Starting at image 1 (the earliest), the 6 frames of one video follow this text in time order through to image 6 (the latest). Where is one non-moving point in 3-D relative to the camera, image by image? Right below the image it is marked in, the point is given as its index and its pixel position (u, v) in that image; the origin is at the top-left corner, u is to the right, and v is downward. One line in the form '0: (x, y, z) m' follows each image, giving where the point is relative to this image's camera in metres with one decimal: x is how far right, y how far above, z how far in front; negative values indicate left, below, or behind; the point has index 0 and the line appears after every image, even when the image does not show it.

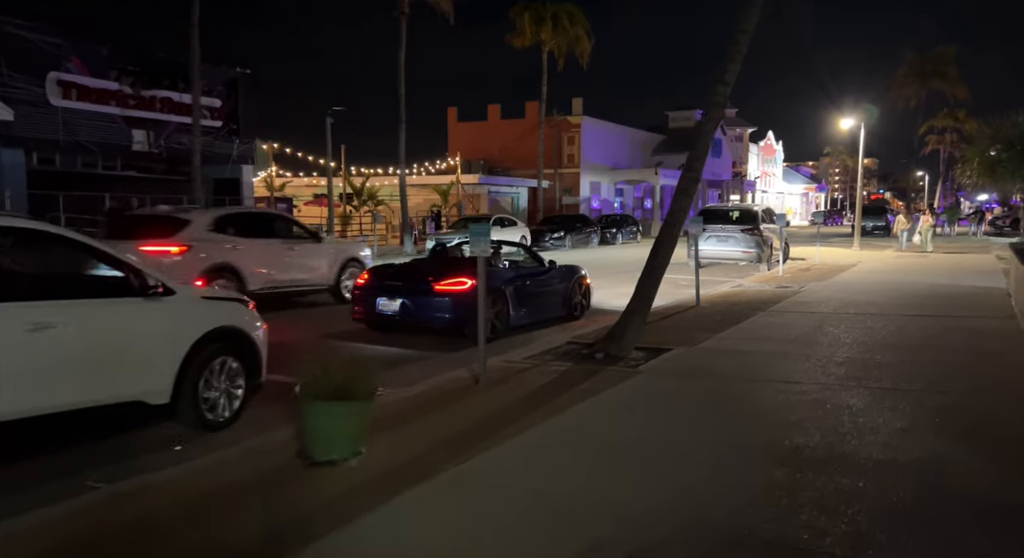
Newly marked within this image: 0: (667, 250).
0: (+1.9, +0.3, +10.1) m
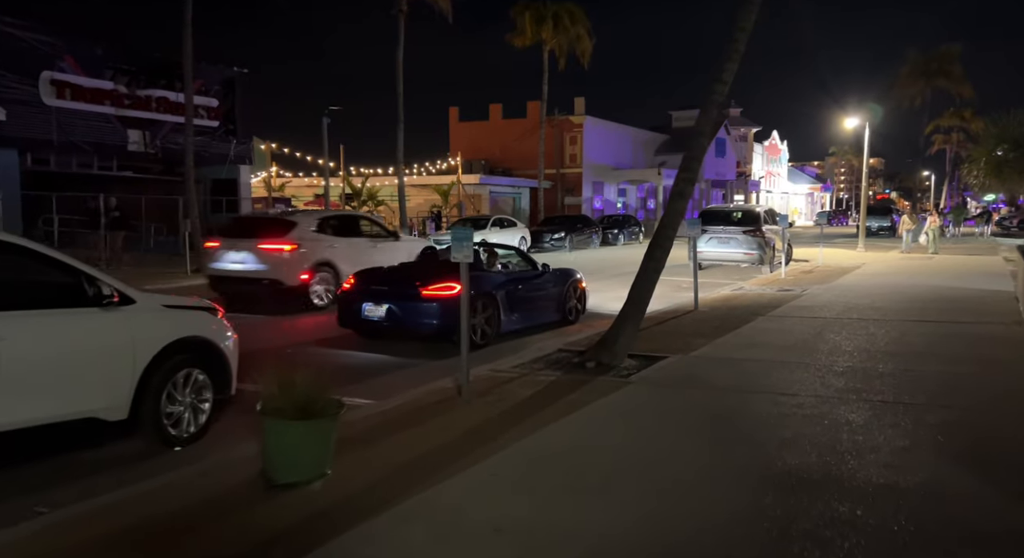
0: (+1.7, +0.3, +9.7) m
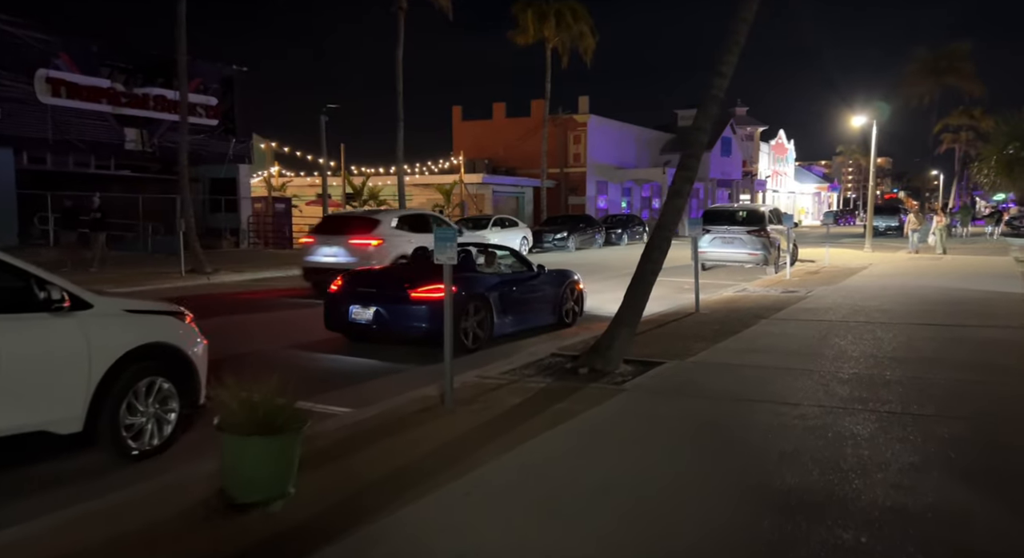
0: (+1.6, +0.3, +9.3) m
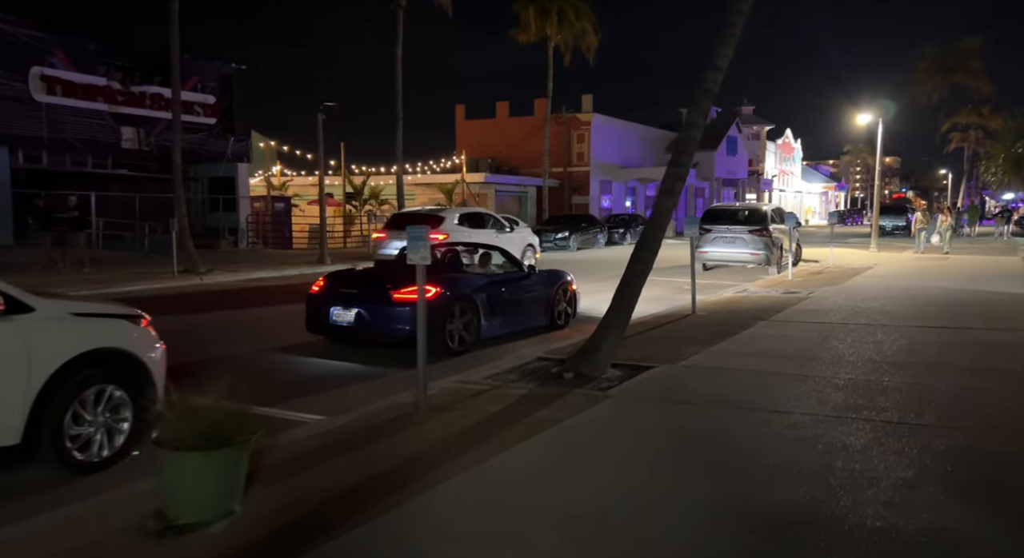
0: (+1.5, +0.2, +9.0) m
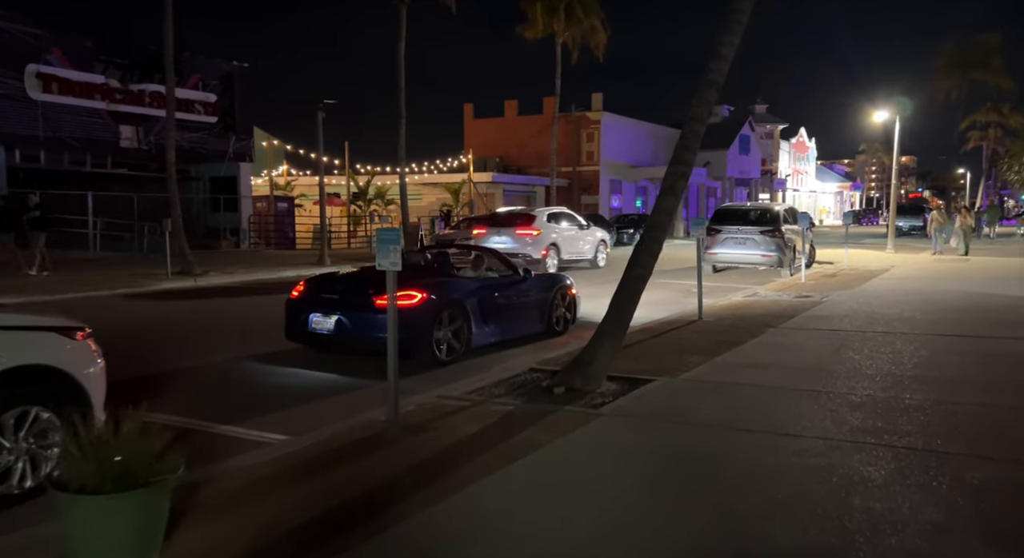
0: (+1.4, +0.2, +8.3) m
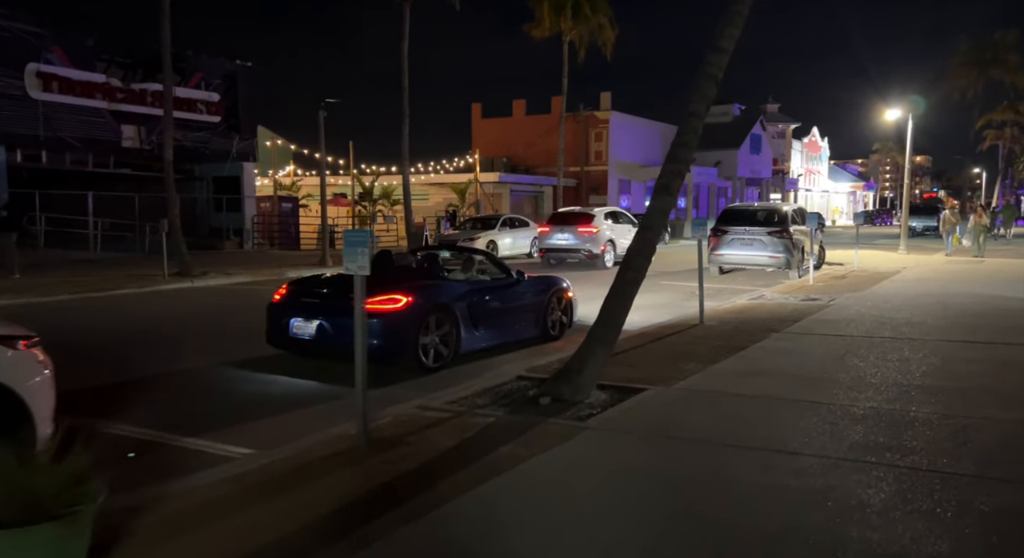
0: (+1.2, +0.1, +7.9) m
